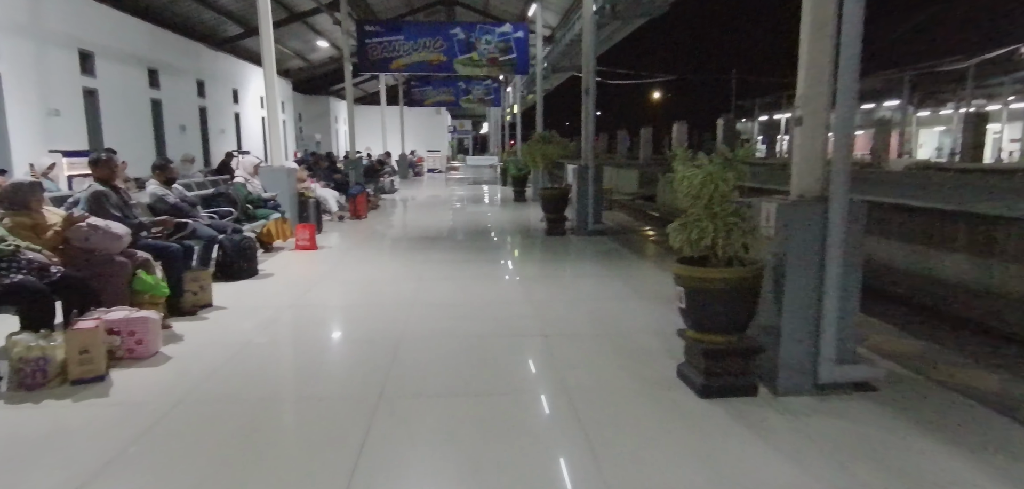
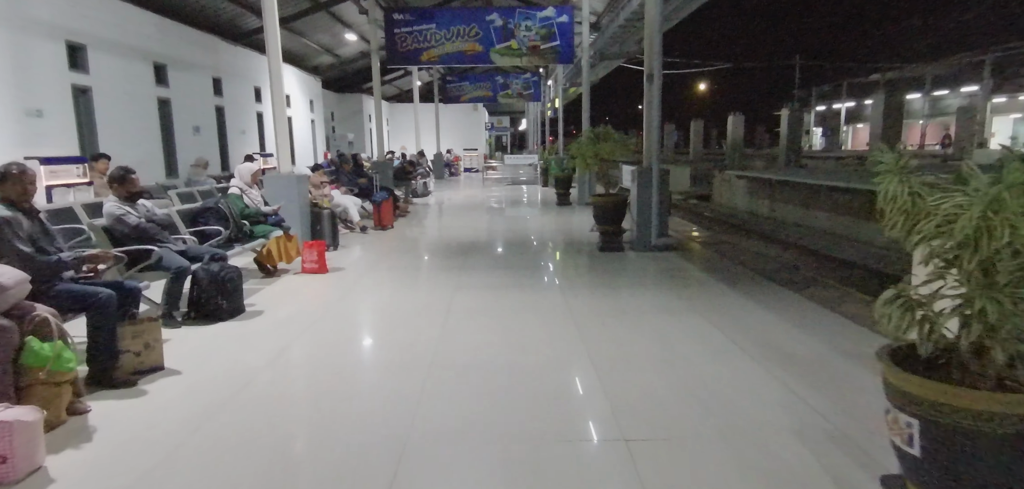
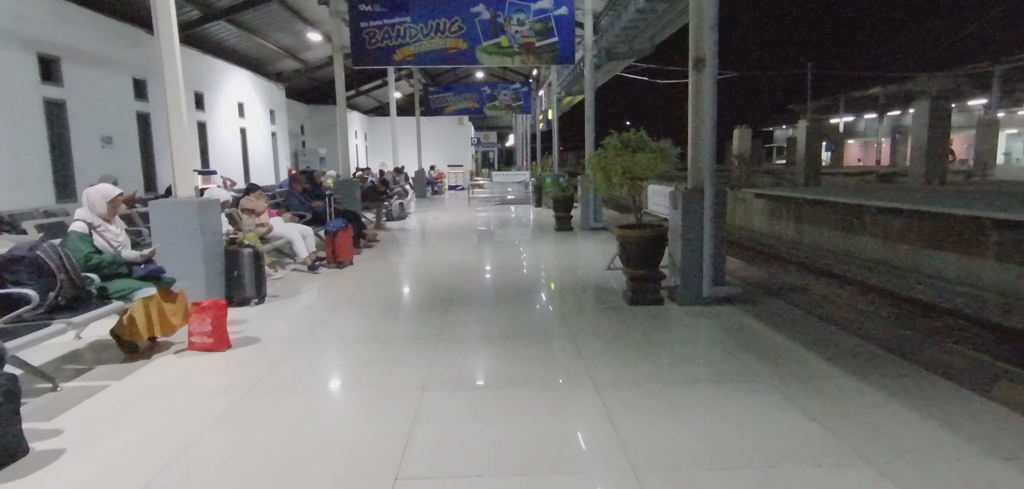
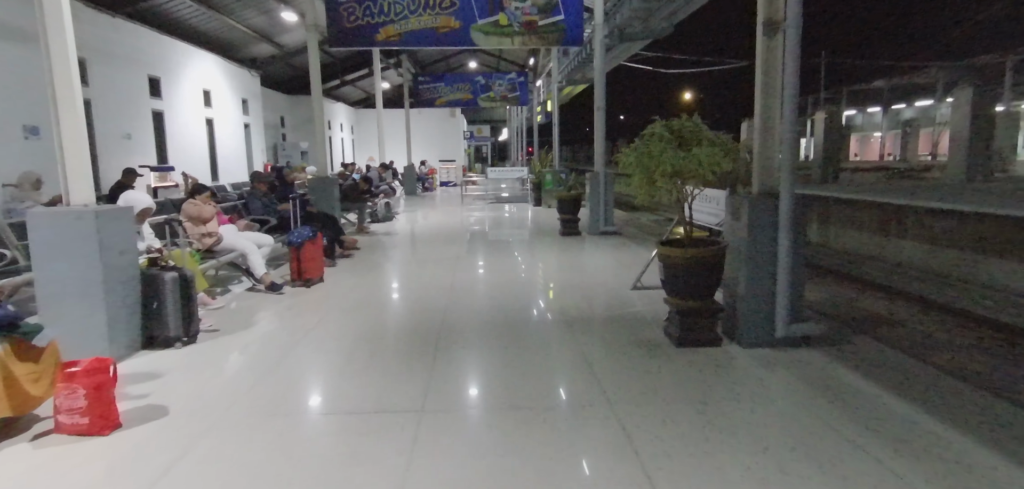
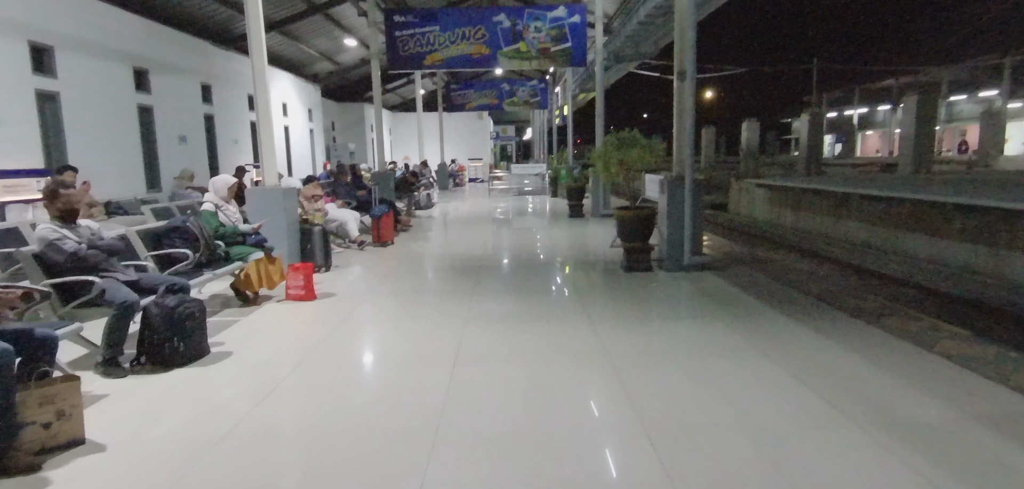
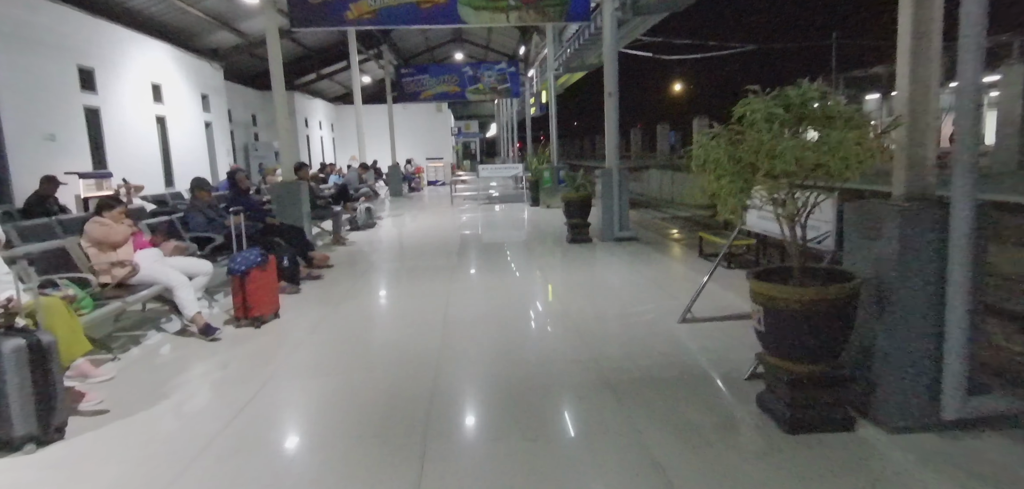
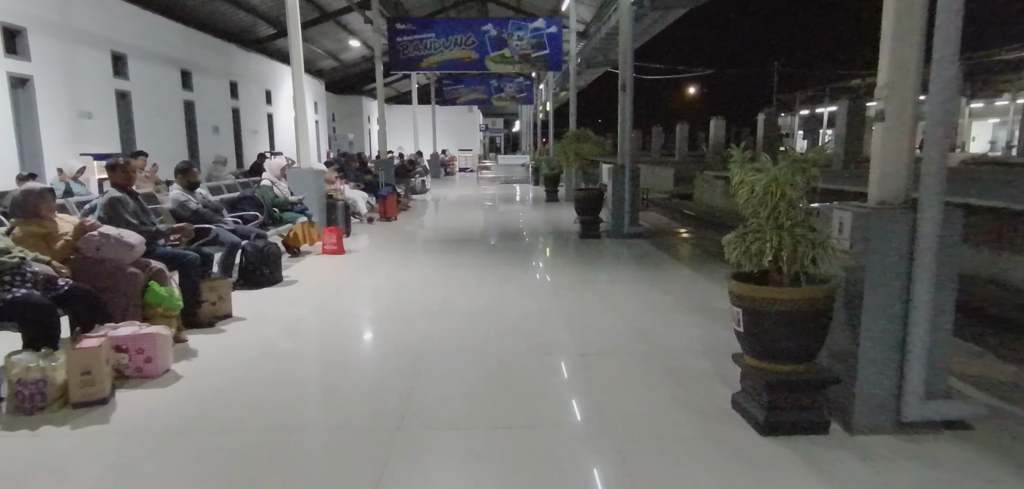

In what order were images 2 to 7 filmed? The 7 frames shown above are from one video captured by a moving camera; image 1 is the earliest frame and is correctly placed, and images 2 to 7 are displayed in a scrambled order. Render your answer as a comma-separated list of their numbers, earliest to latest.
7, 2, 5, 3, 4, 6
